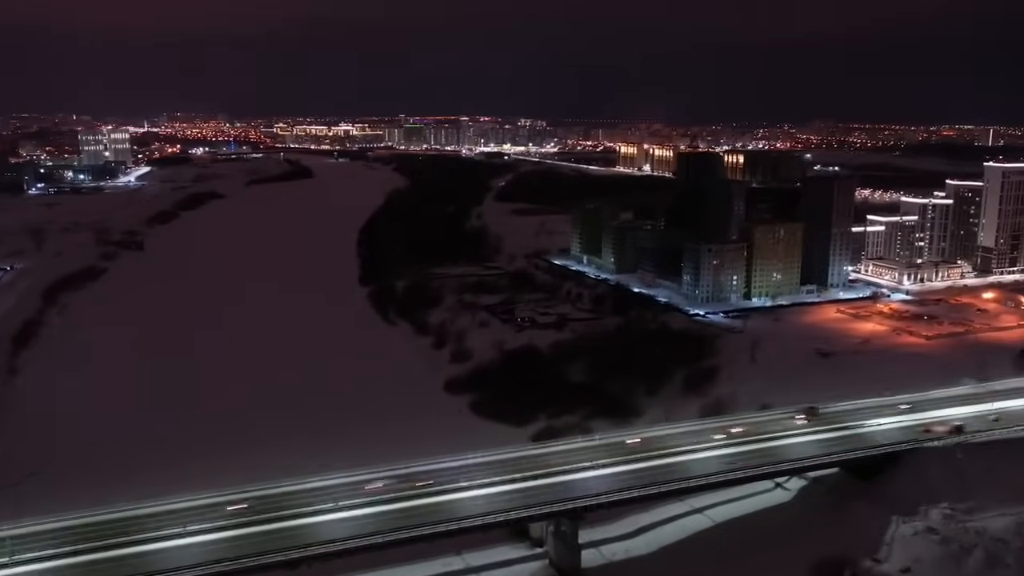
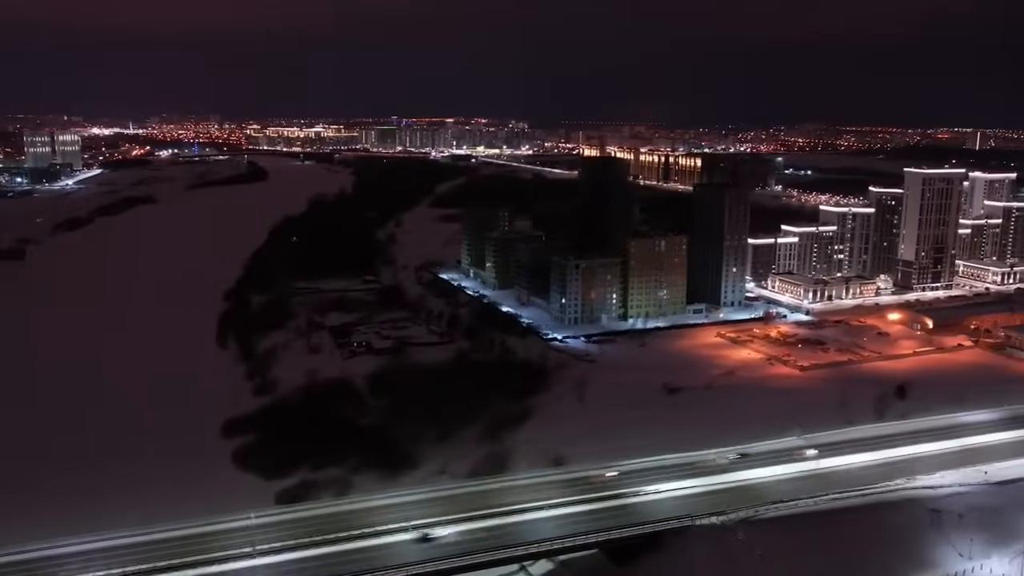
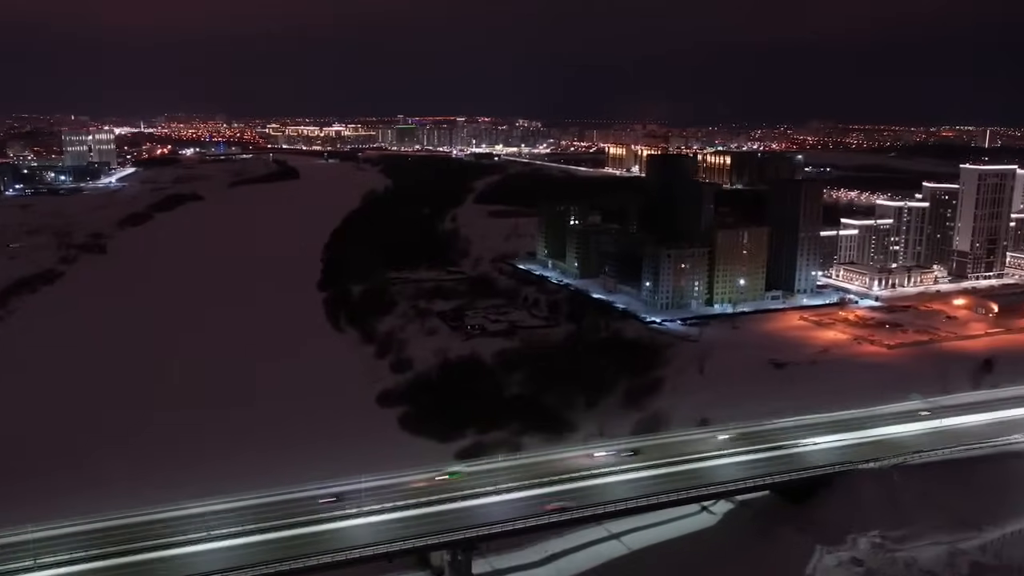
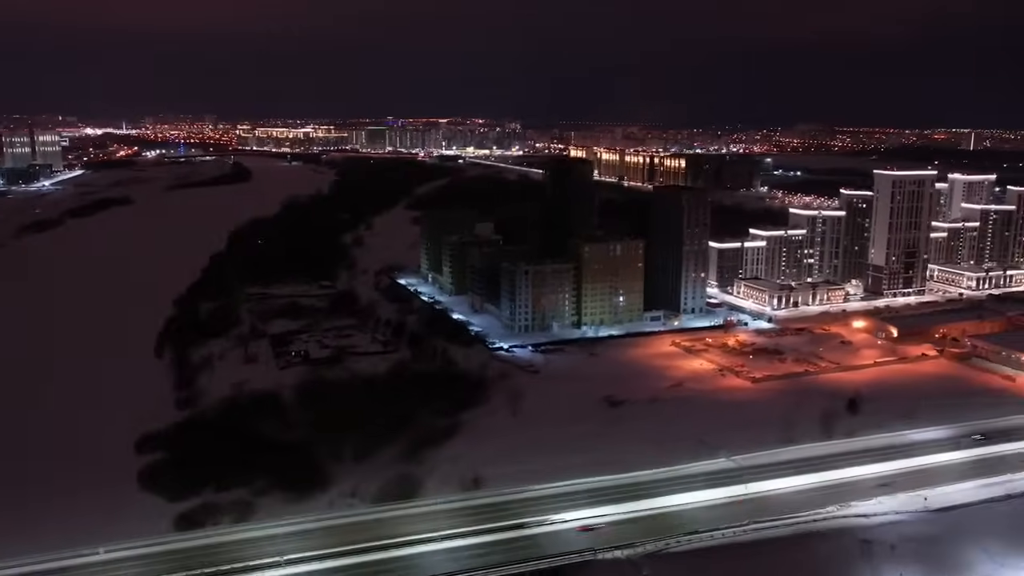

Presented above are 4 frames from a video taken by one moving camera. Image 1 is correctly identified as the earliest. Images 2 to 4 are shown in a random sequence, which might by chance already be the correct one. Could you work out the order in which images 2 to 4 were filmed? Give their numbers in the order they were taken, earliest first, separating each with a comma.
3, 2, 4
